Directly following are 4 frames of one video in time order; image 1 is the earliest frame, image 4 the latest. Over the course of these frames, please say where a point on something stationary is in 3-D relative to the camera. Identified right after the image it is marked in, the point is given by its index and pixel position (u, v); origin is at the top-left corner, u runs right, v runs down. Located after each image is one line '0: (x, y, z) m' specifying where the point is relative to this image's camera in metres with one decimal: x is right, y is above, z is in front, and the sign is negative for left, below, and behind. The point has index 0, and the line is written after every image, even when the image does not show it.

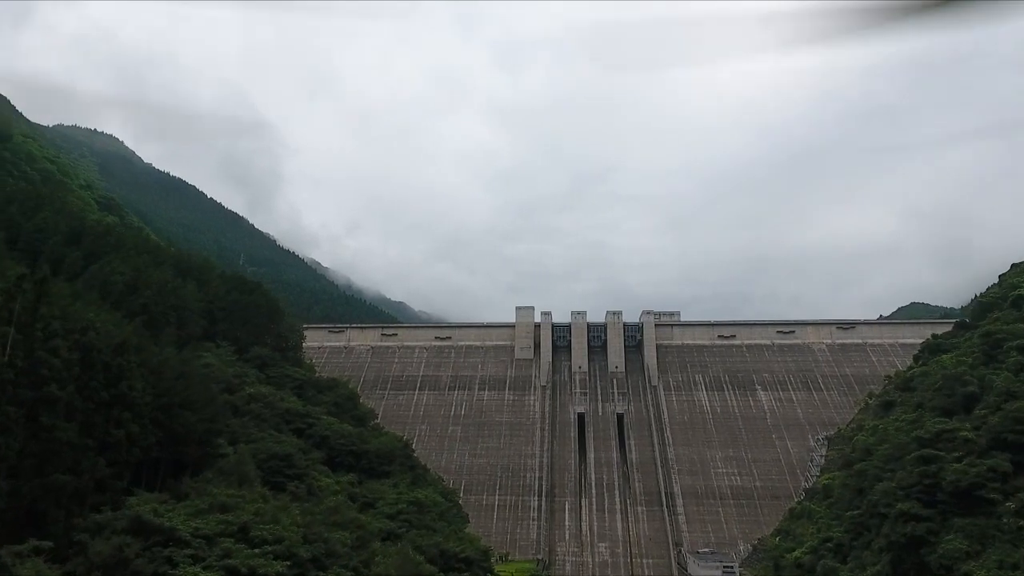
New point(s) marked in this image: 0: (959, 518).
0: (+11.6, -6.0, +20.0) m
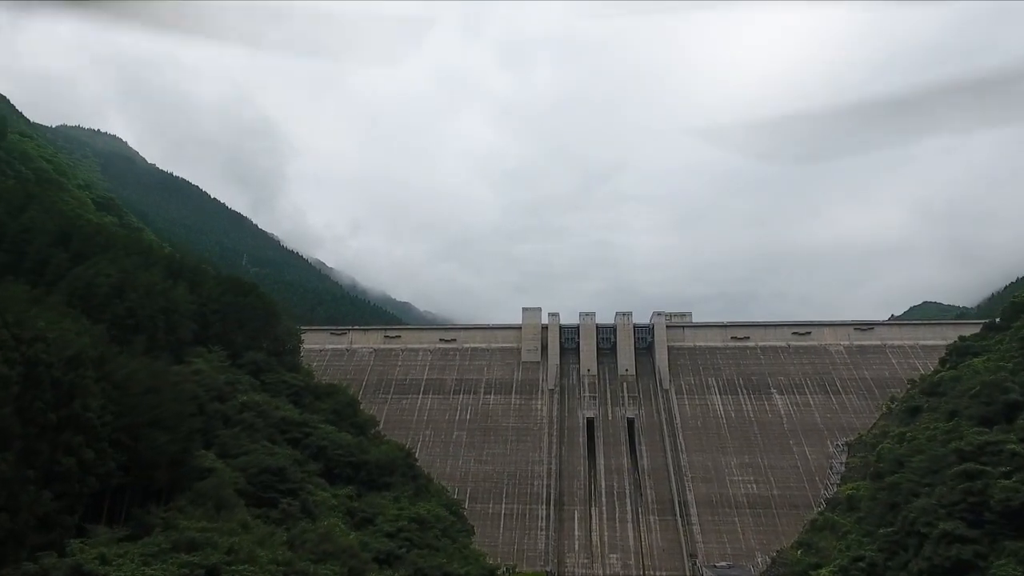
0: (+11.8, -6.0, +18.4) m
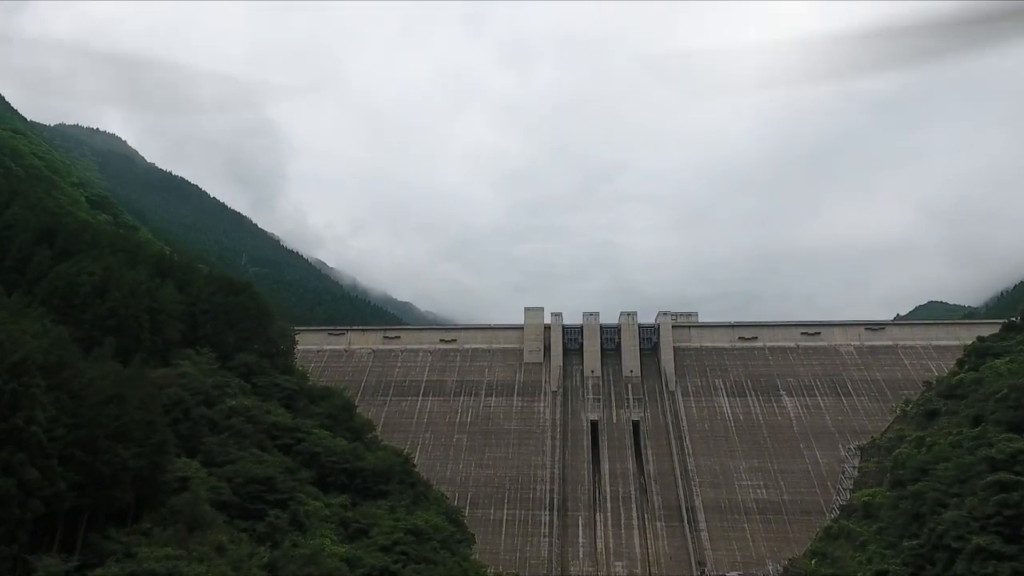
0: (+11.9, -5.9, +17.2) m
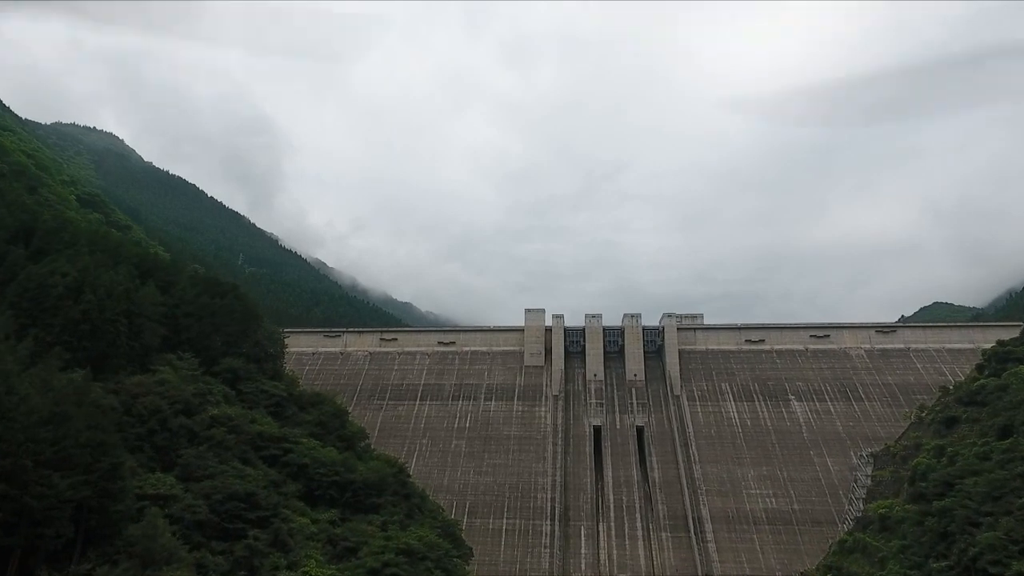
0: (+11.9, -6.0, +15.8) m
